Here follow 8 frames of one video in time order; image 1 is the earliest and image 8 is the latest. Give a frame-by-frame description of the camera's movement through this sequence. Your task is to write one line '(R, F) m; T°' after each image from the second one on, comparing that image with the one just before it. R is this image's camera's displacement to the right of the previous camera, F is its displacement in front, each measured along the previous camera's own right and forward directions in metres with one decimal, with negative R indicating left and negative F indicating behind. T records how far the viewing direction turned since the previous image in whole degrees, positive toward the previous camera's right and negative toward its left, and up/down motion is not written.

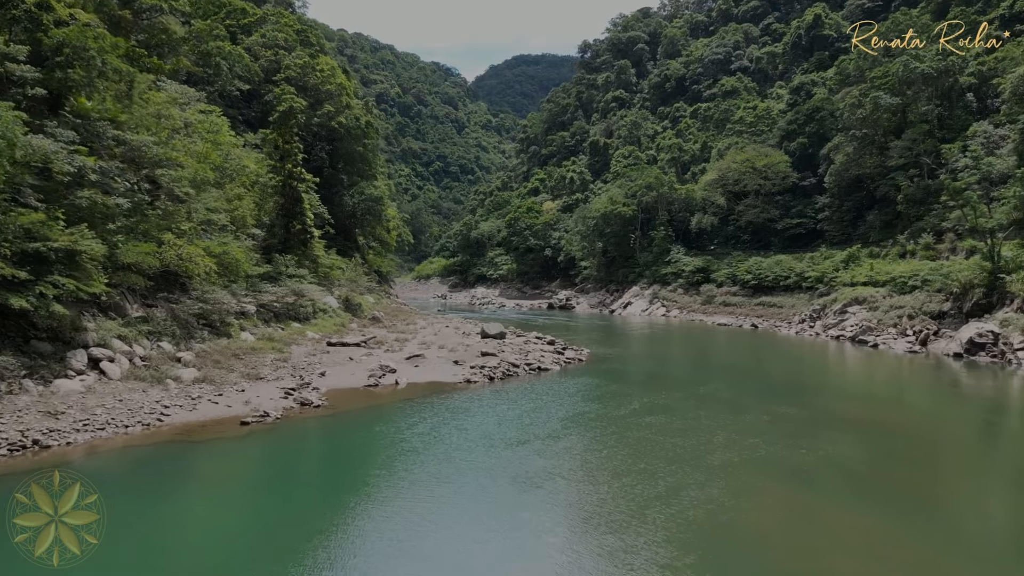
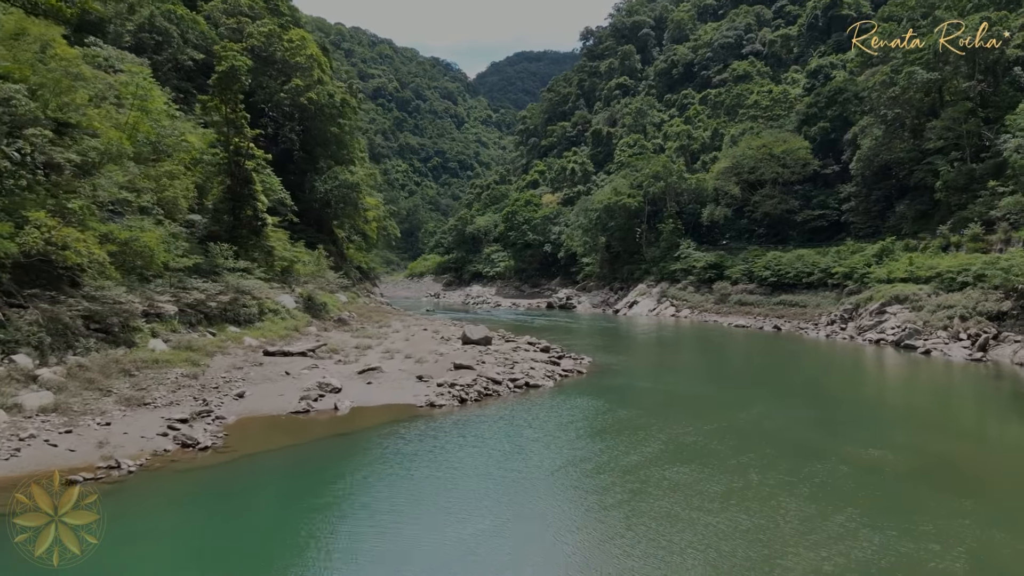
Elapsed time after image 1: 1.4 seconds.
(+0.4, +3.9) m; 0°
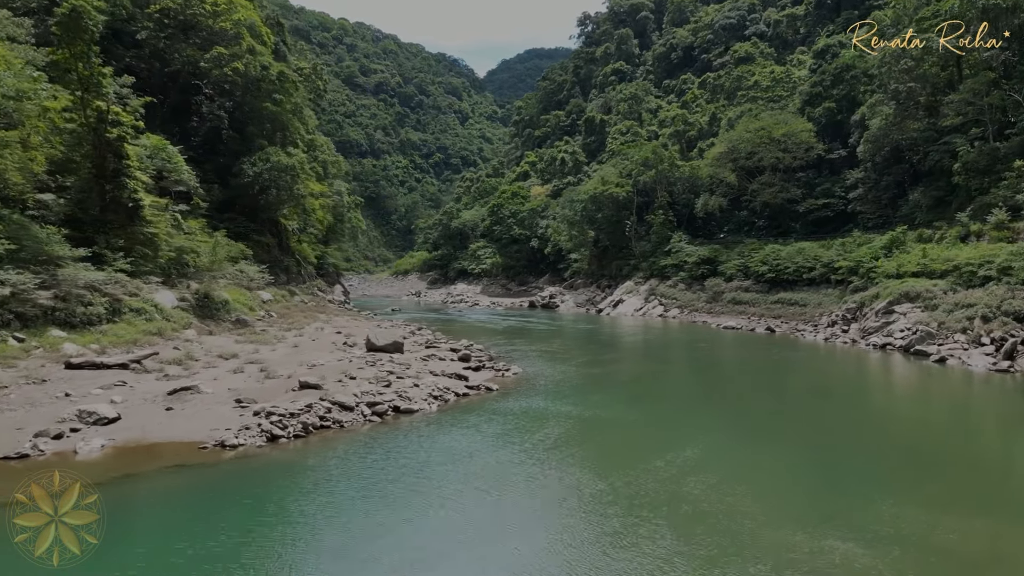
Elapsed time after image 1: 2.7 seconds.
(+2.2, +3.8) m; -1°
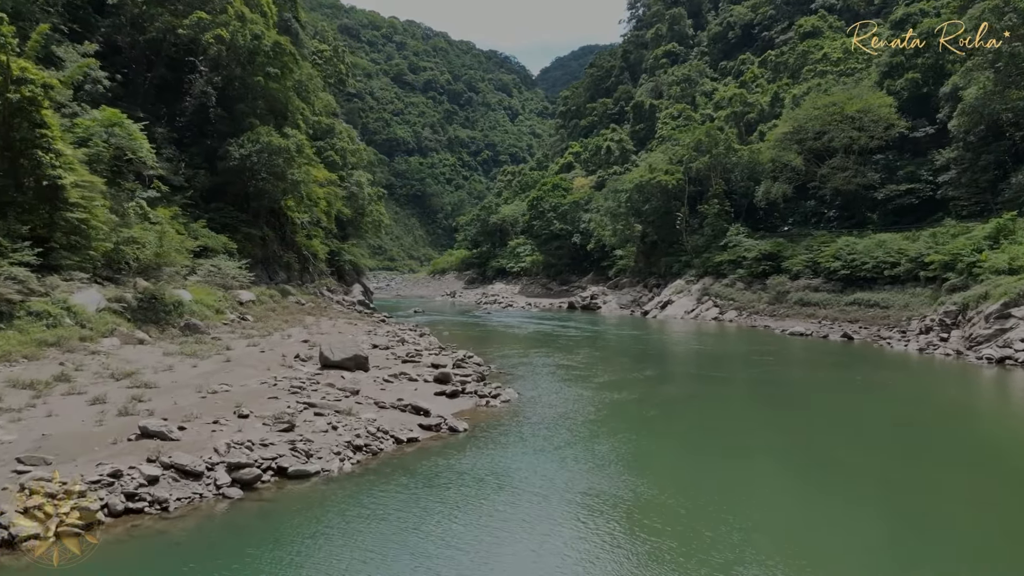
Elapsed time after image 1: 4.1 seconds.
(+1.0, +4.1) m; -4°
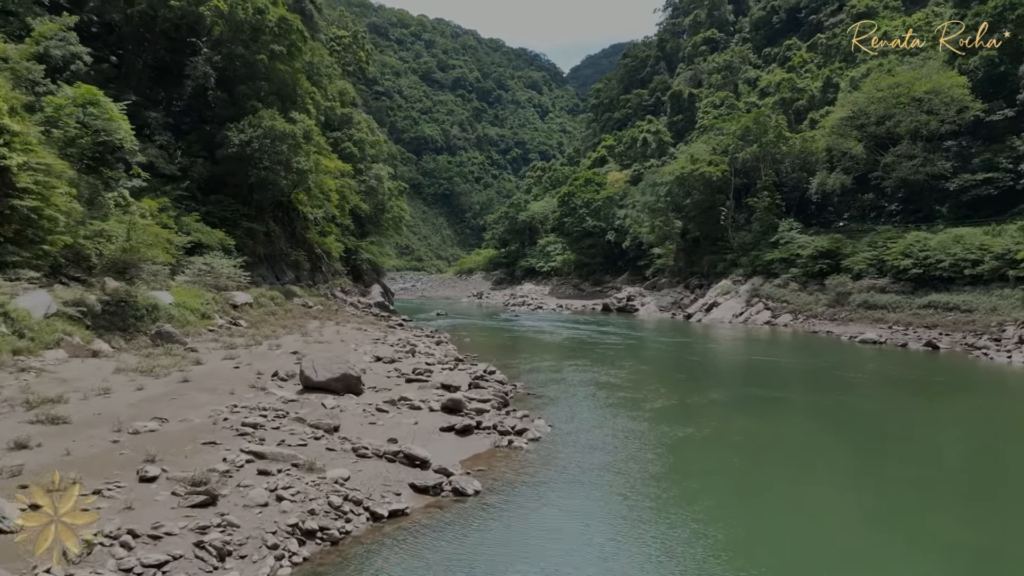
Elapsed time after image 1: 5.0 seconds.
(0.0, +2.7) m; -2°
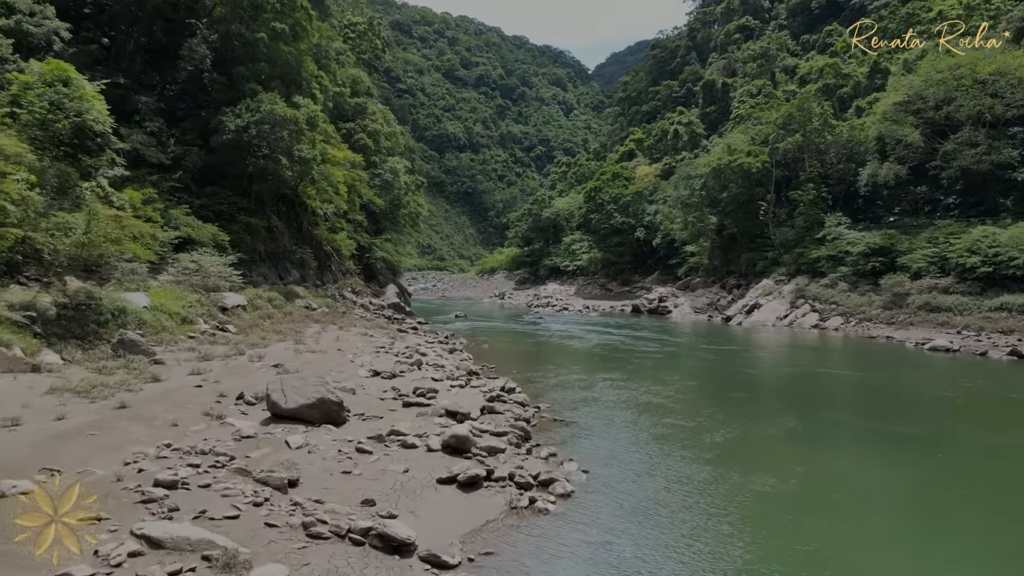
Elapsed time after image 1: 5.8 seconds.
(0.0, +2.2) m; -2°
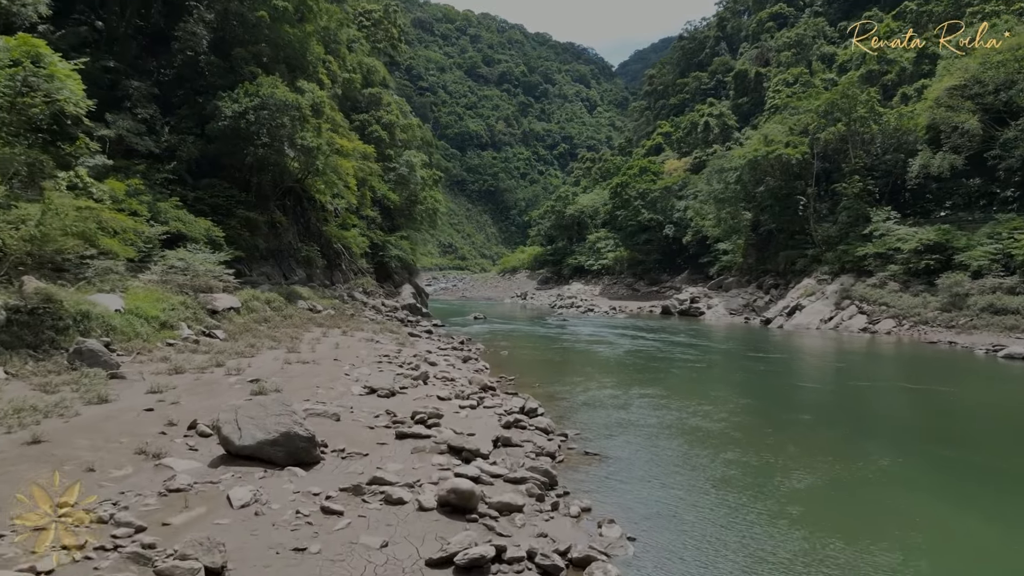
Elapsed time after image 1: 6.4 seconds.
(0.0, +1.8) m; -2°
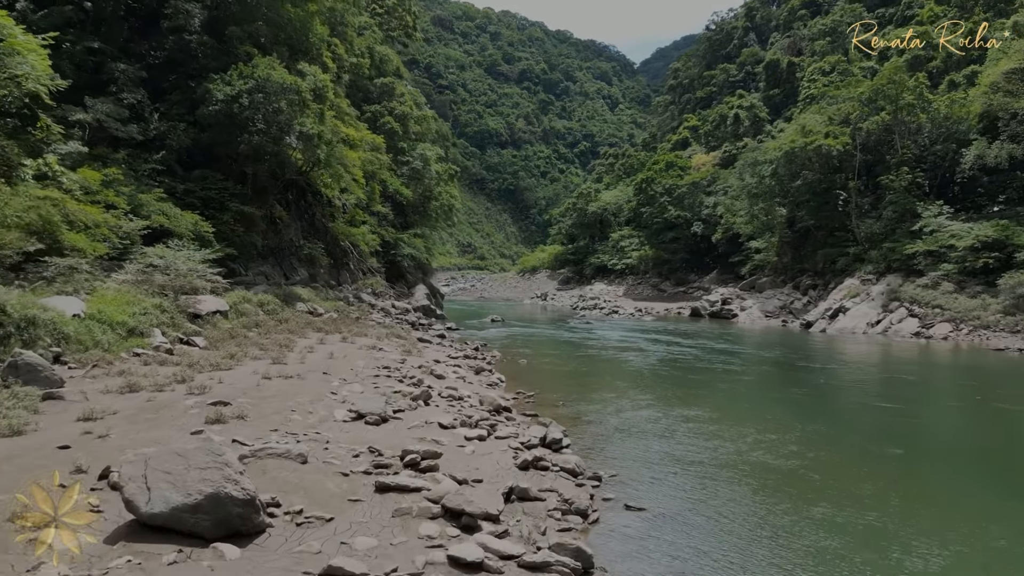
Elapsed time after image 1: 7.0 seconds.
(0.0, +1.8) m; -2°
